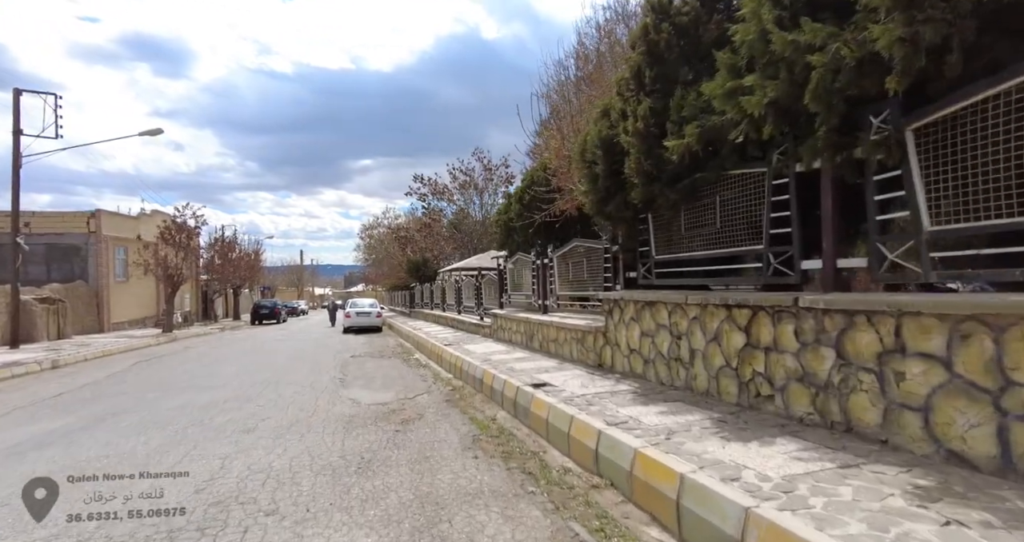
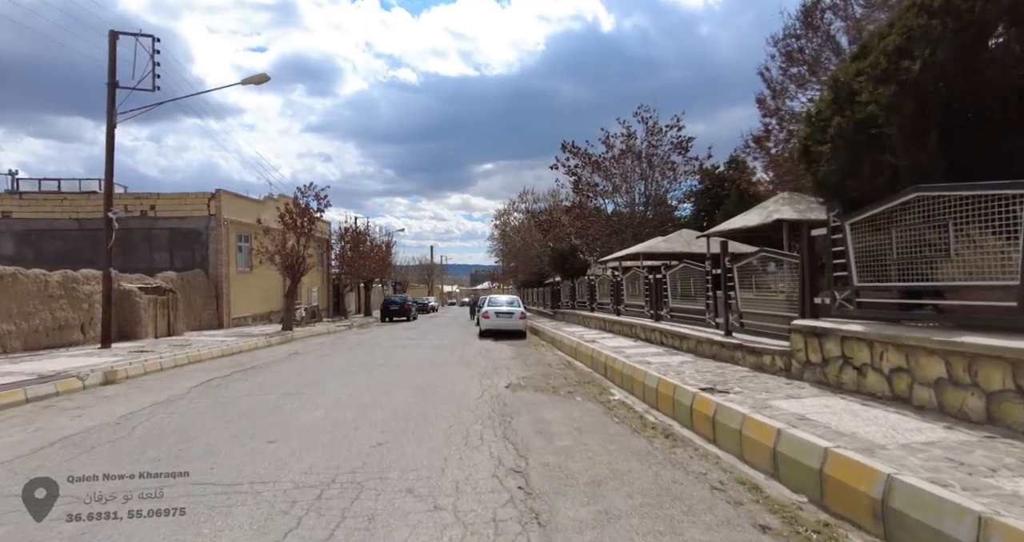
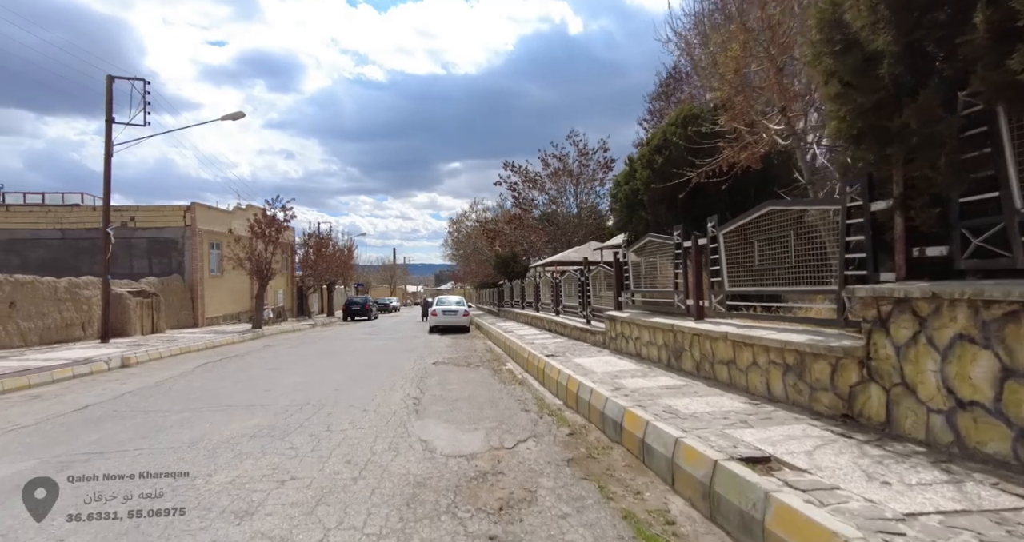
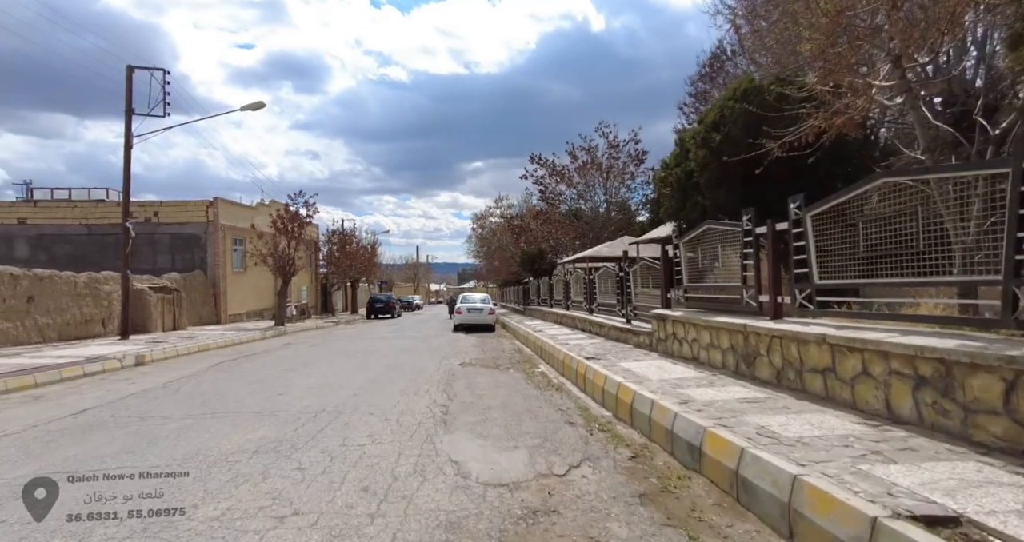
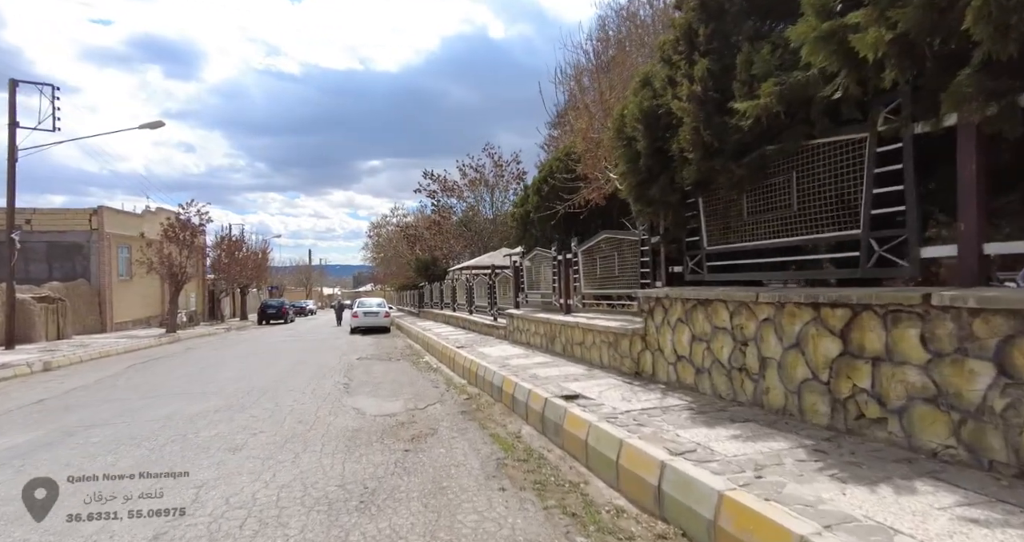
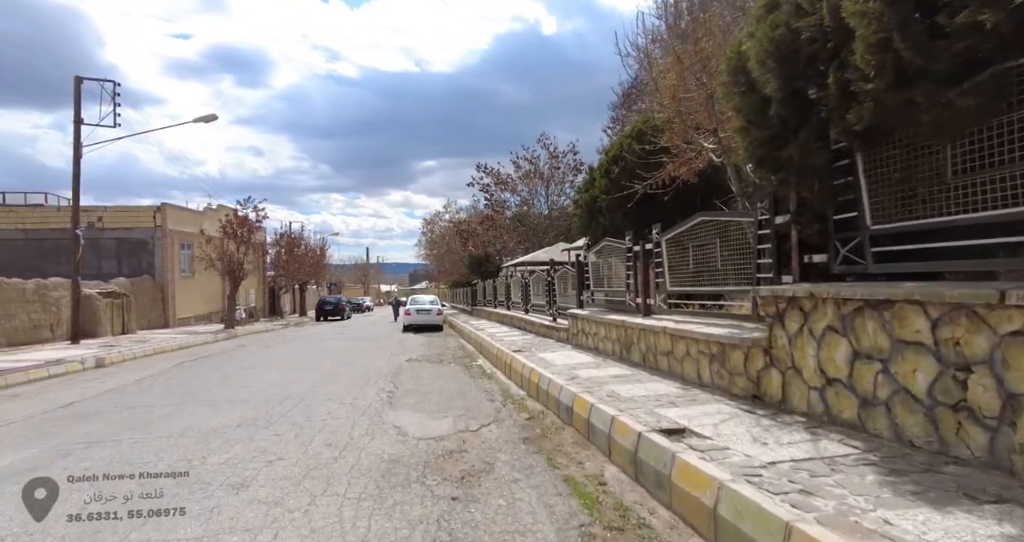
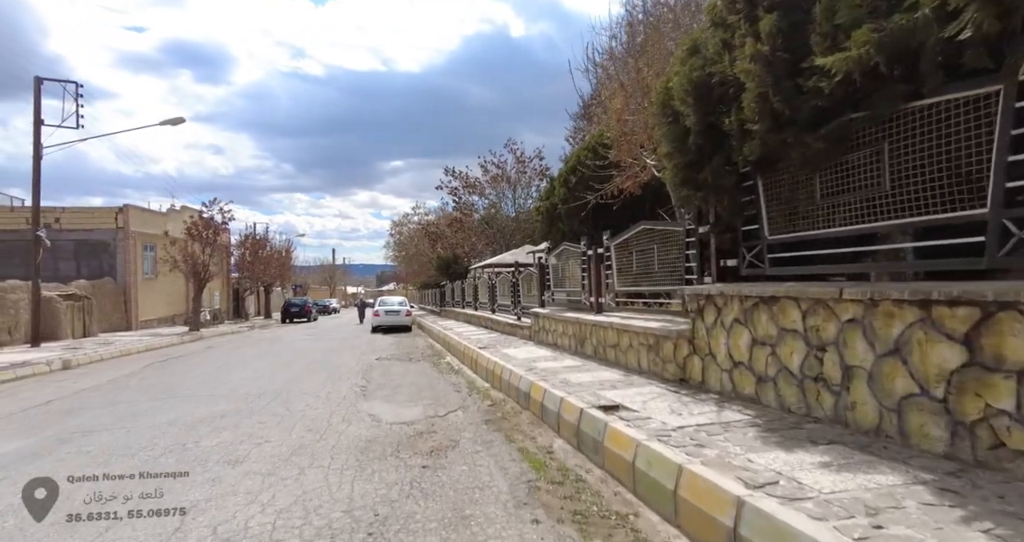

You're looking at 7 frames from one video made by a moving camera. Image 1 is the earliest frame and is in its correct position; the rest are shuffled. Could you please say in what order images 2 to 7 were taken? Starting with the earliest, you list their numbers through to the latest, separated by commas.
5, 7, 6, 3, 4, 2
